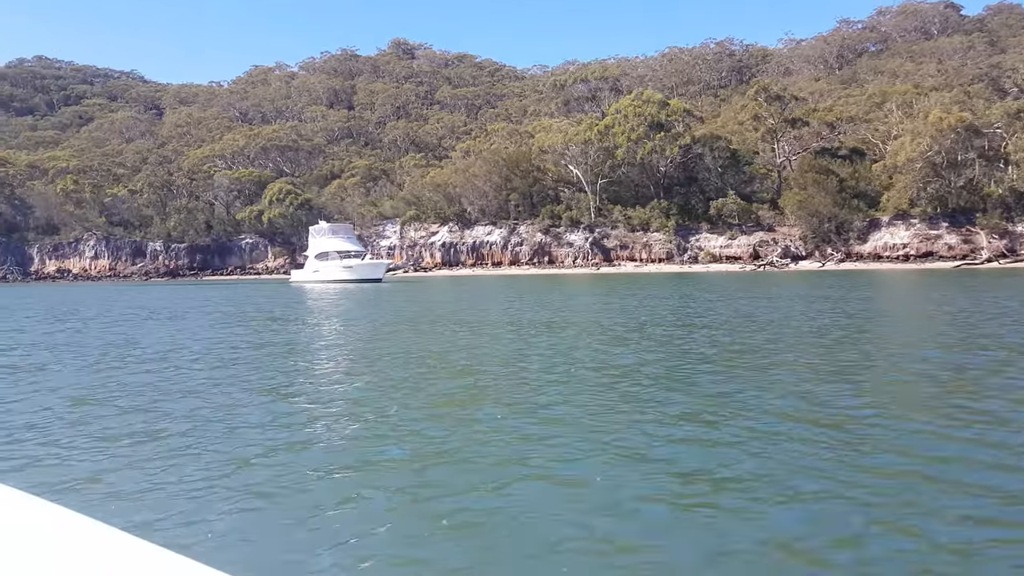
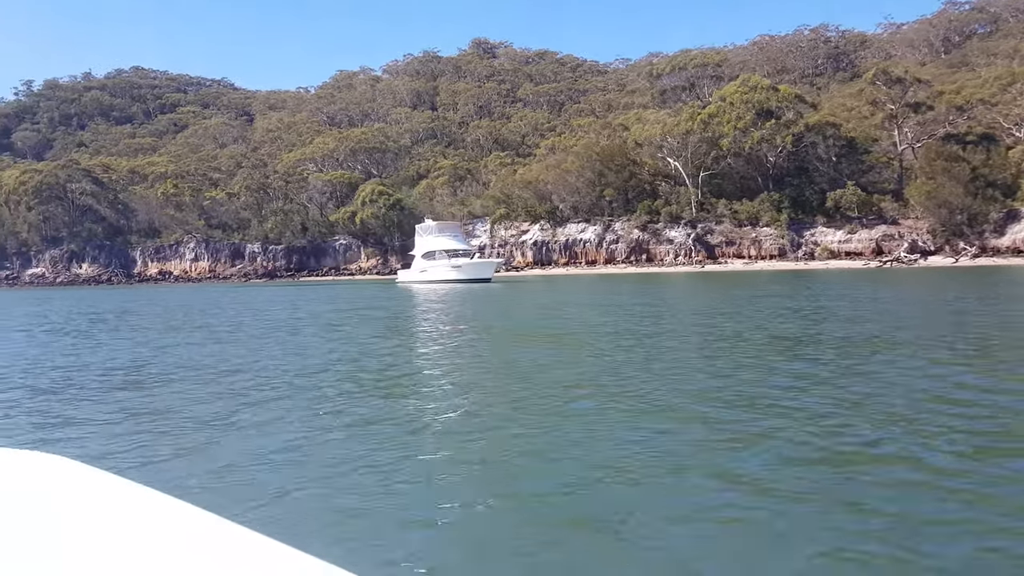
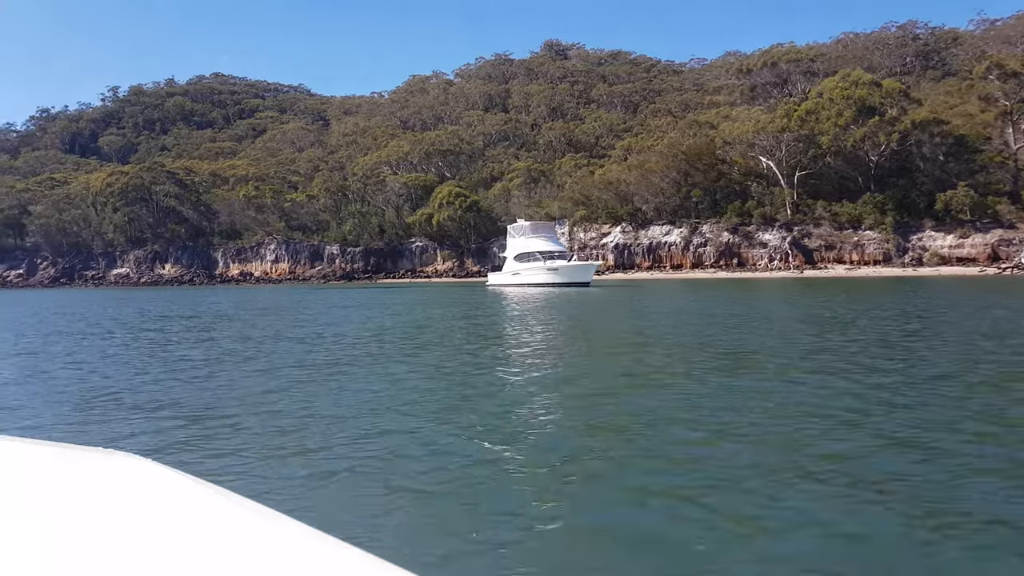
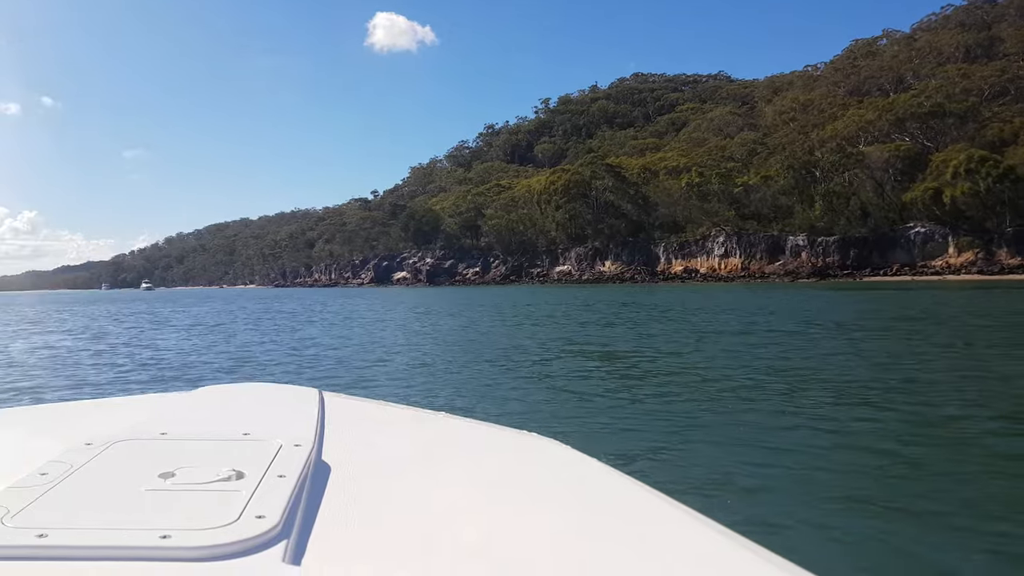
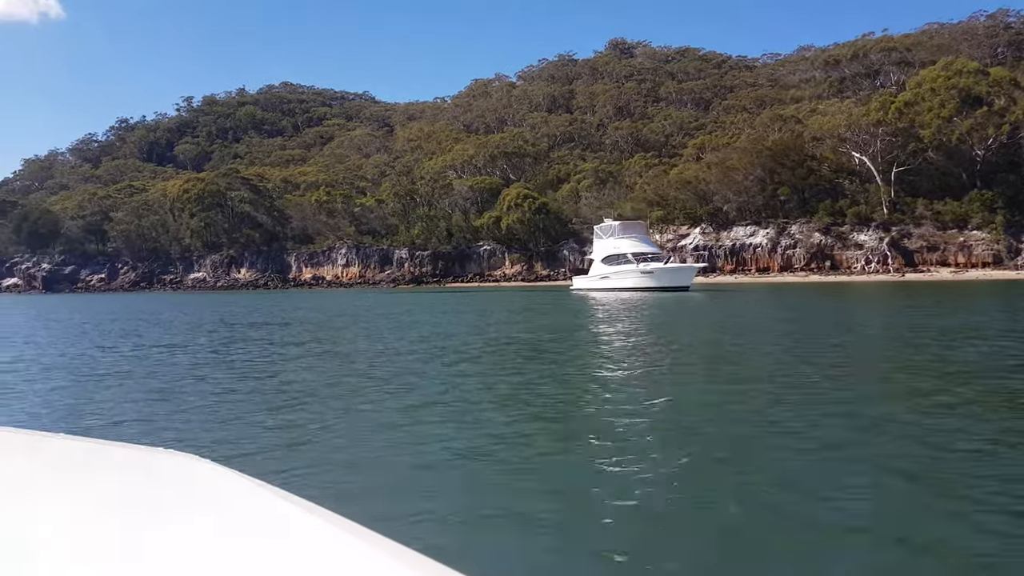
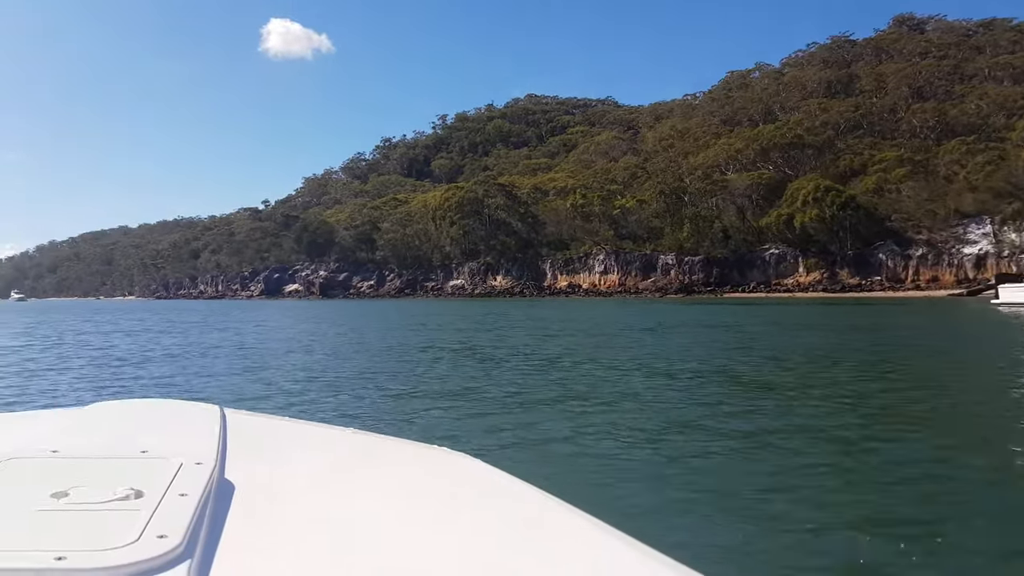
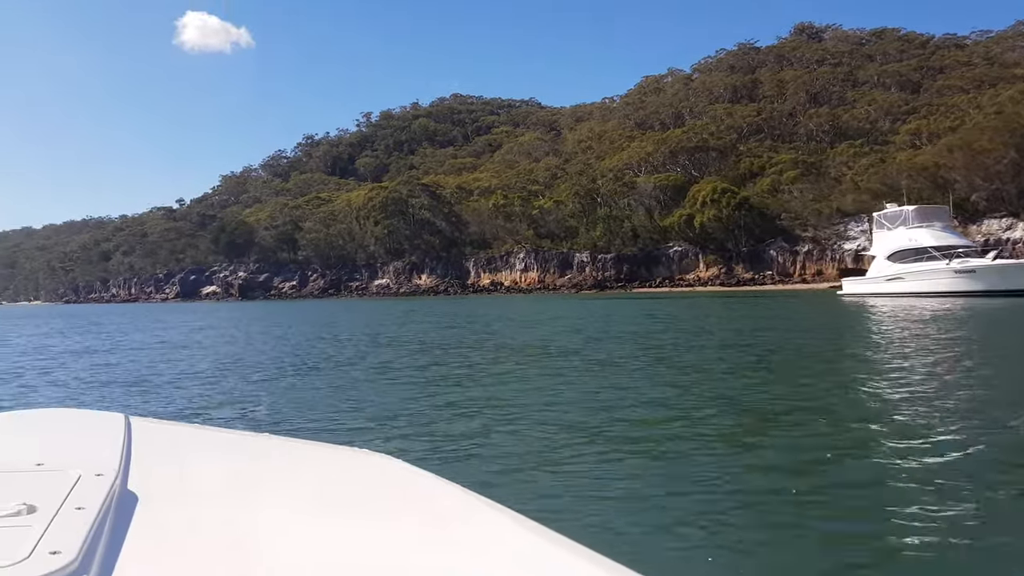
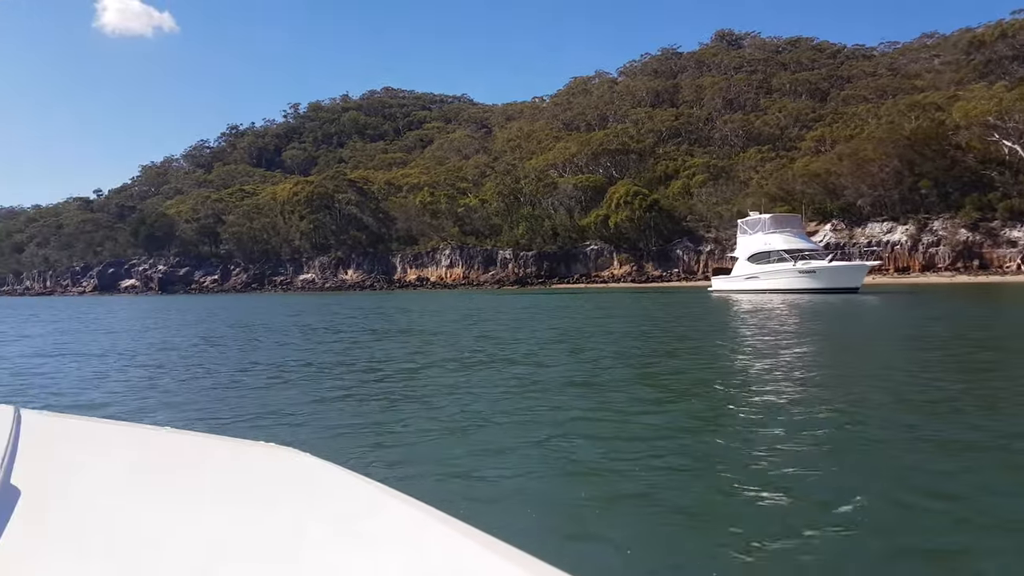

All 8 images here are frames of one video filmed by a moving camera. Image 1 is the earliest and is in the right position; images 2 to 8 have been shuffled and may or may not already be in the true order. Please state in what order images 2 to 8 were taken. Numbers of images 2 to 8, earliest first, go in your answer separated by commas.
2, 3, 5, 8, 7, 6, 4
